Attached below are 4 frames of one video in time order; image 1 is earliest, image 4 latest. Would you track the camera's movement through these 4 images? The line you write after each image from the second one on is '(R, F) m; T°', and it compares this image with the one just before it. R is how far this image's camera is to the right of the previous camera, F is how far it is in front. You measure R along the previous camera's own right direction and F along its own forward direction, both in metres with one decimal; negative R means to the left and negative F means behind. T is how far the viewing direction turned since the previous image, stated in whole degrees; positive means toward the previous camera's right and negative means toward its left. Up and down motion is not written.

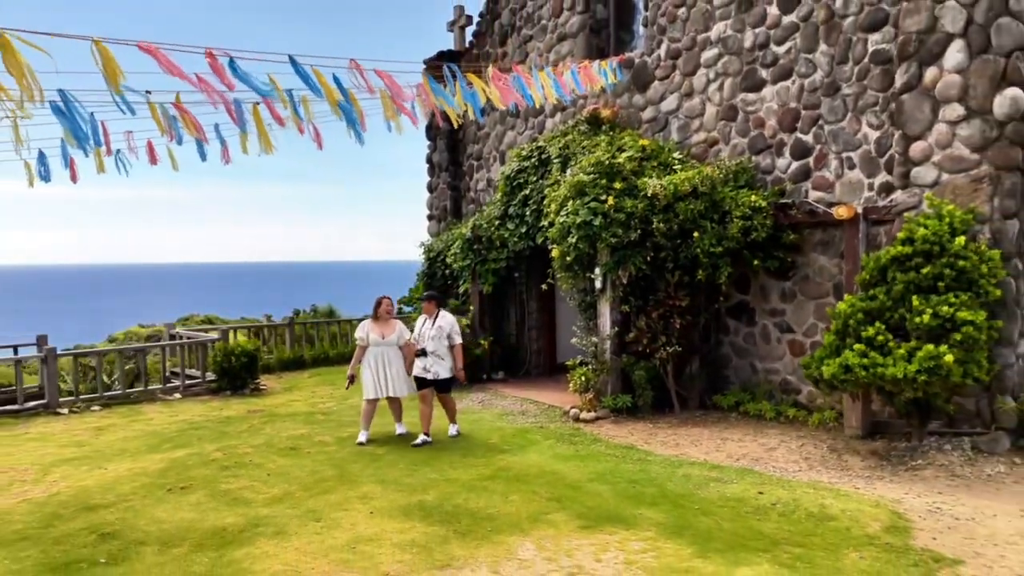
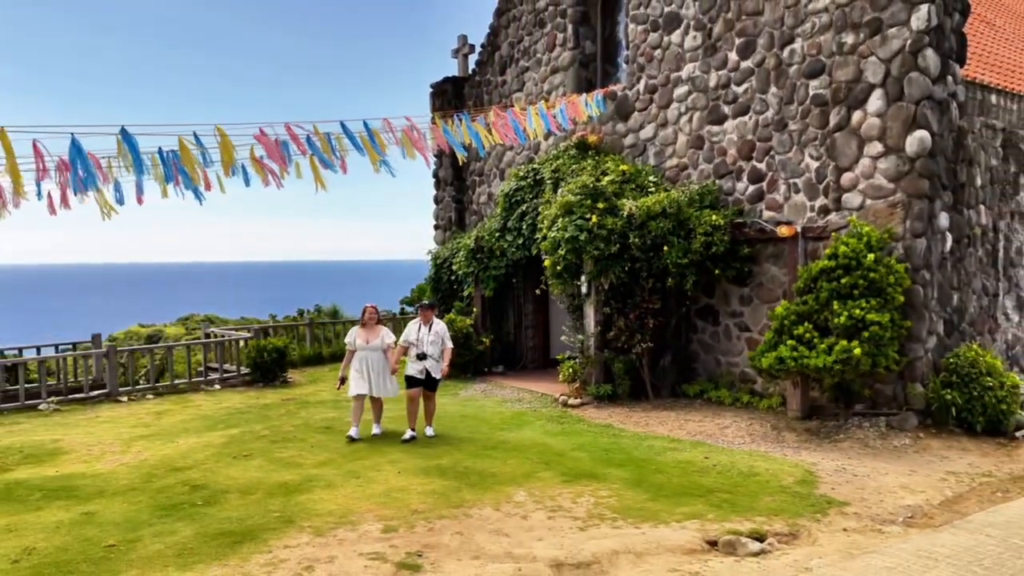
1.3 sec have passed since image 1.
(0.0, -1.2) m; 0°
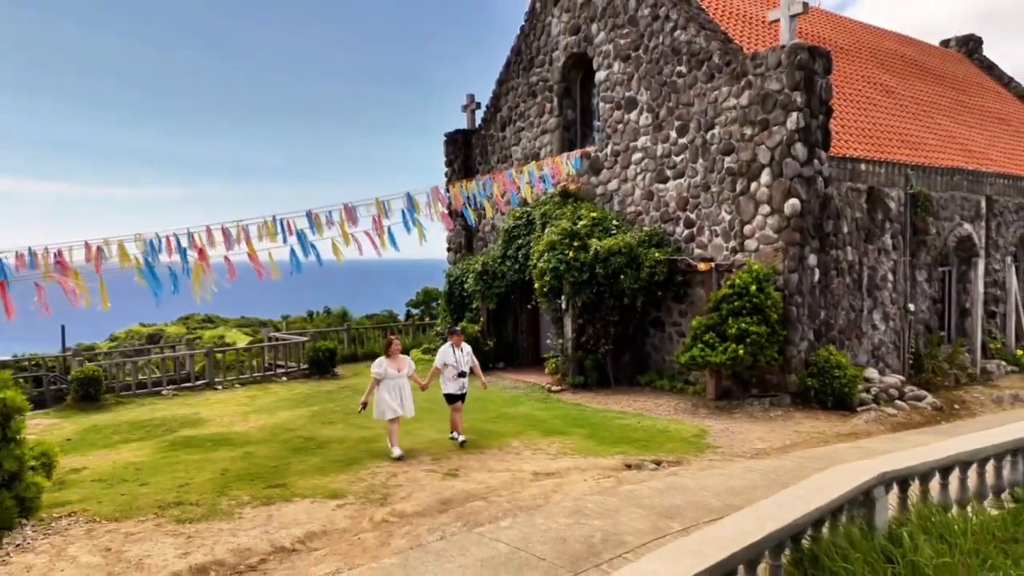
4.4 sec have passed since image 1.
(0.0, -3.0) m; 0°
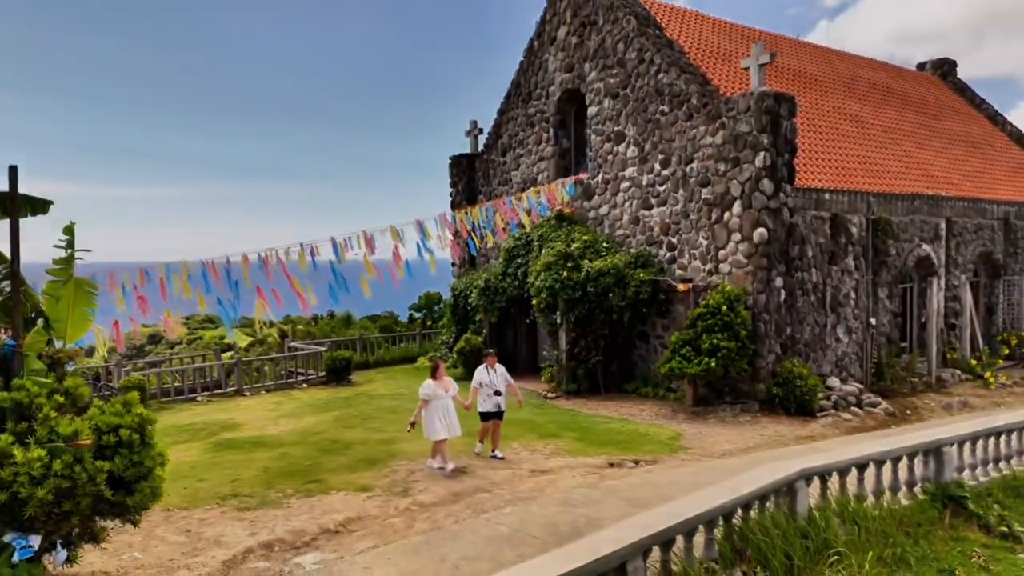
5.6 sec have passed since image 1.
(0.0, -1.3) m; 0°
